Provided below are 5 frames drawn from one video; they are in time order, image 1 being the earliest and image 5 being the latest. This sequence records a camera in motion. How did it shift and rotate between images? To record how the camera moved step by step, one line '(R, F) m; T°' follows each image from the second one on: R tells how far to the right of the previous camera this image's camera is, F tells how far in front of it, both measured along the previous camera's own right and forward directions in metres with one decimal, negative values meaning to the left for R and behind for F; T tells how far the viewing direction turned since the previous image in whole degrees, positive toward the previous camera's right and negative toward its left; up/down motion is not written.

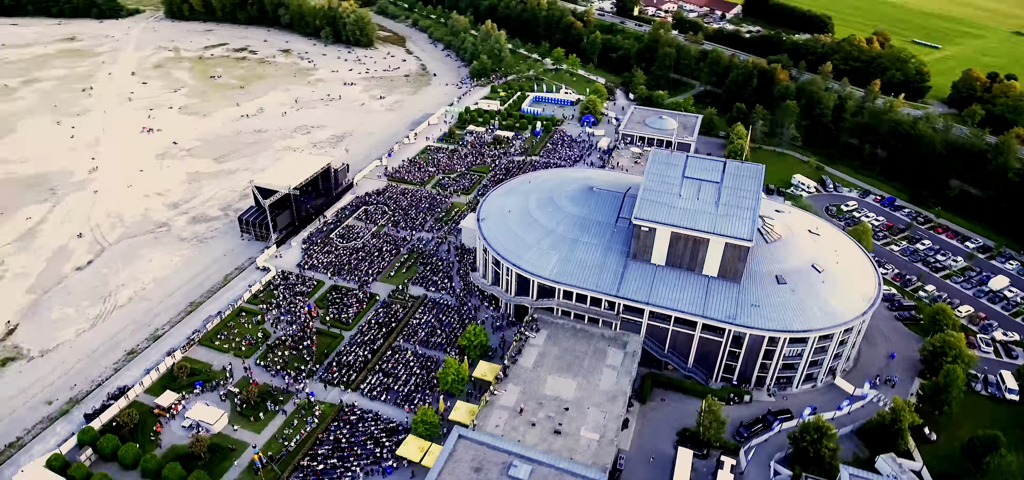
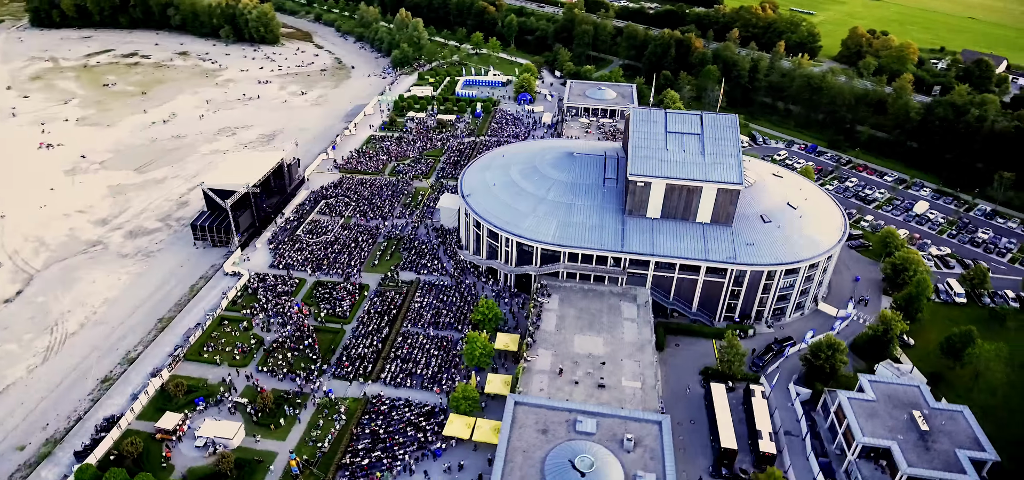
(-13.6, +1.8) m; +10°
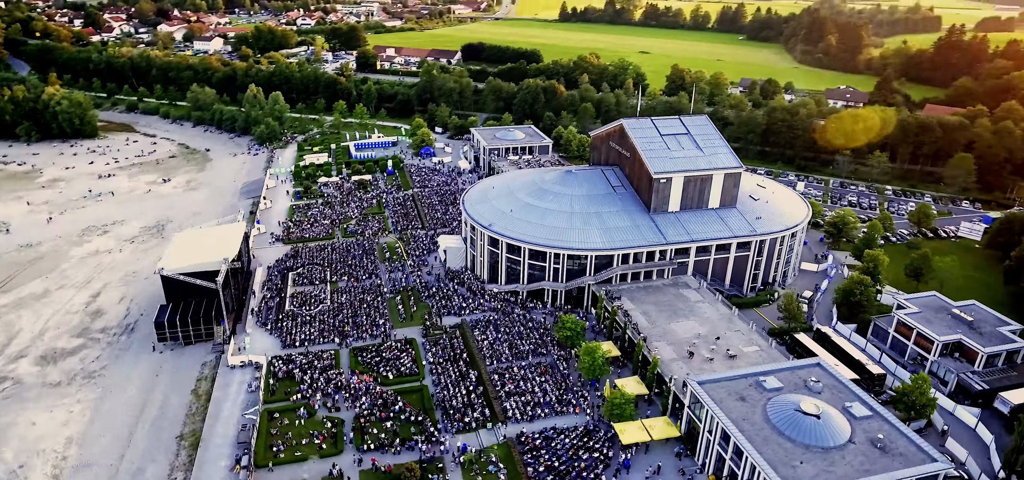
(-33.4, +9.4) m; +22°
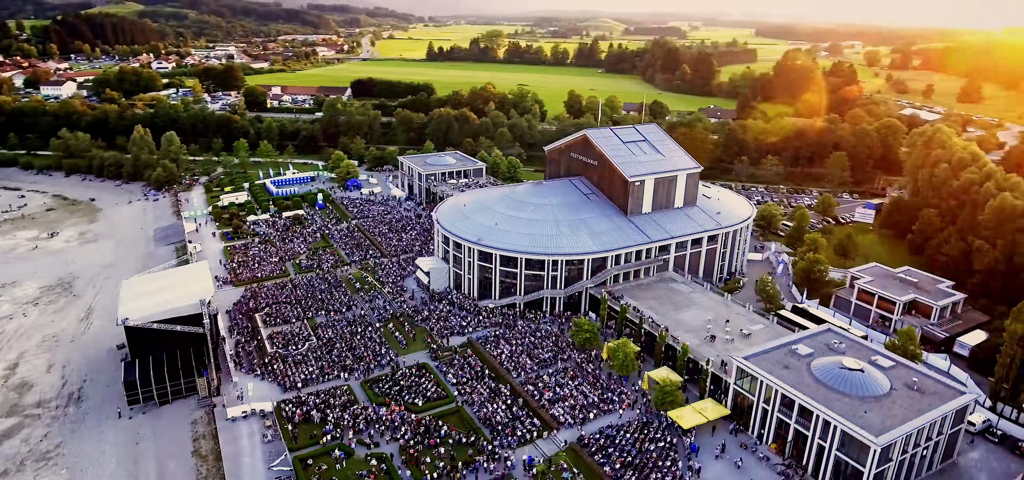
(-16.5, +3.3) m; +13°
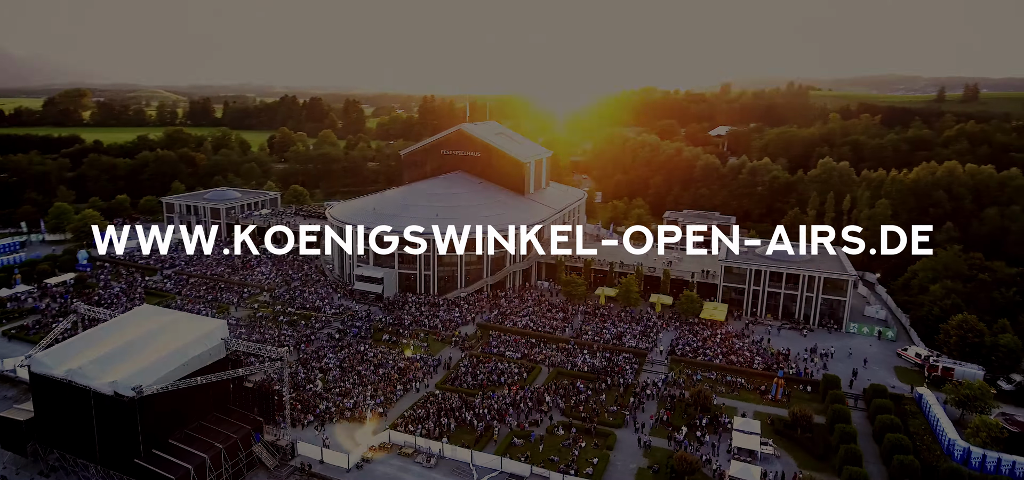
(-41.6, +15.8) m; +38°
